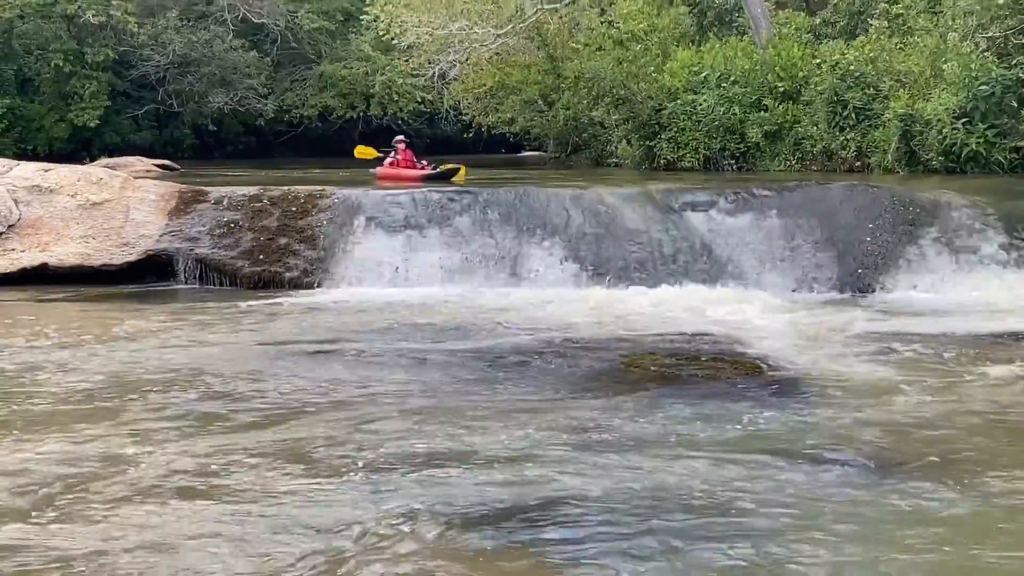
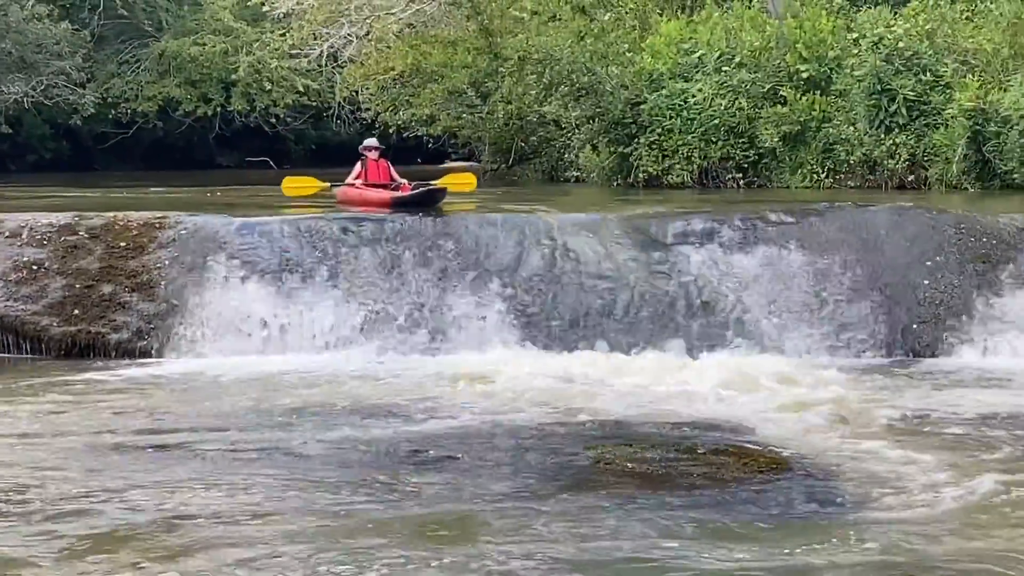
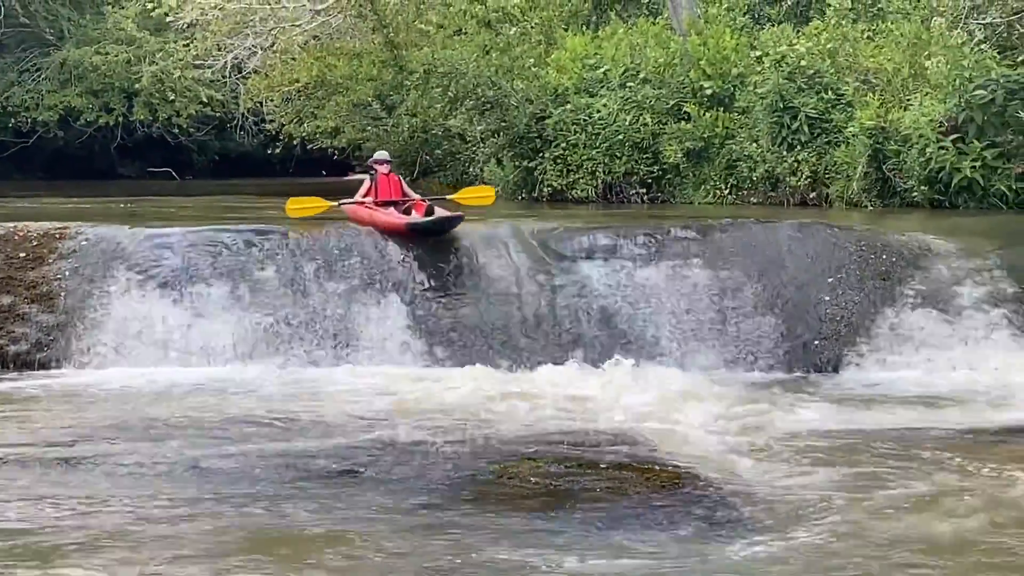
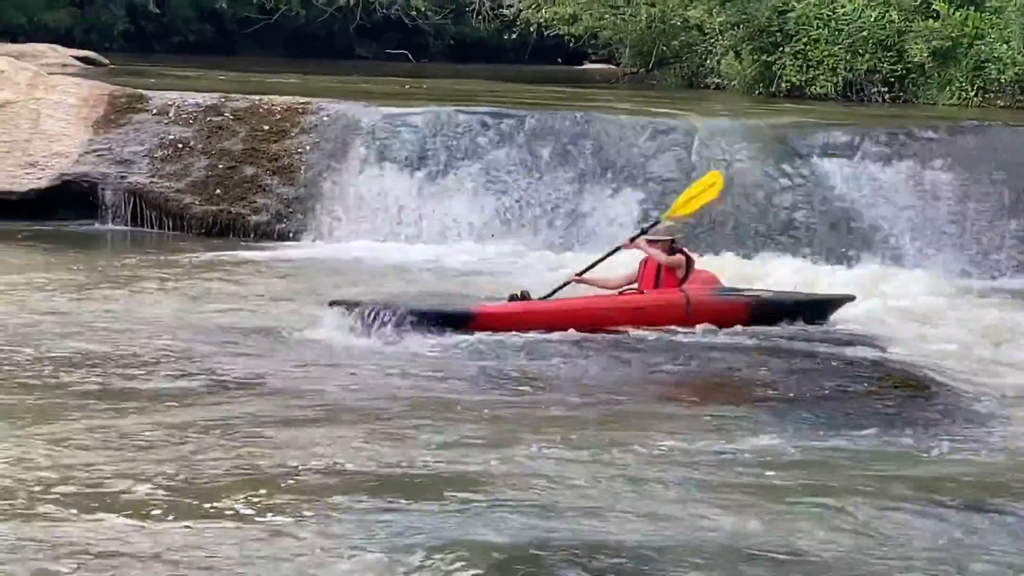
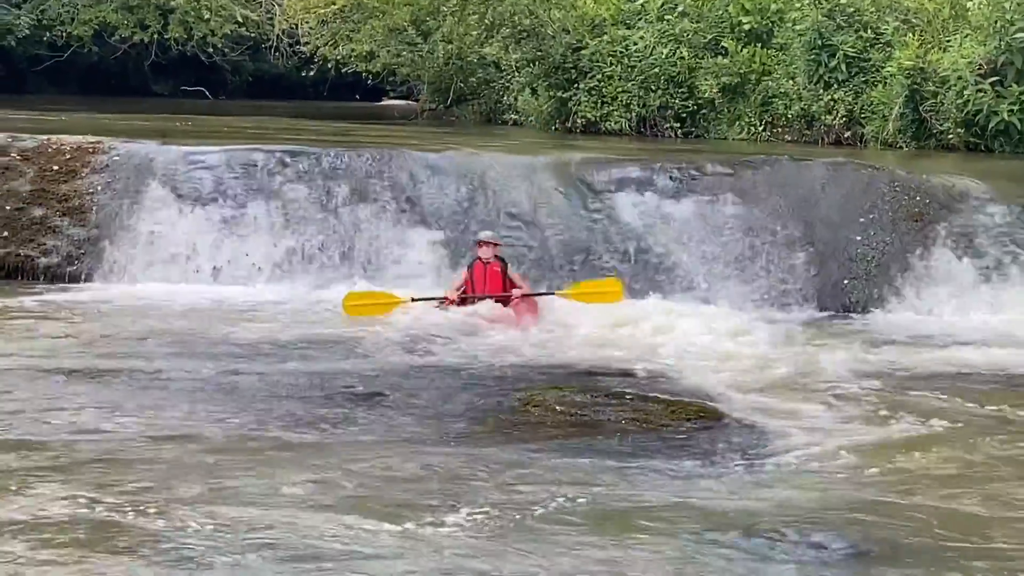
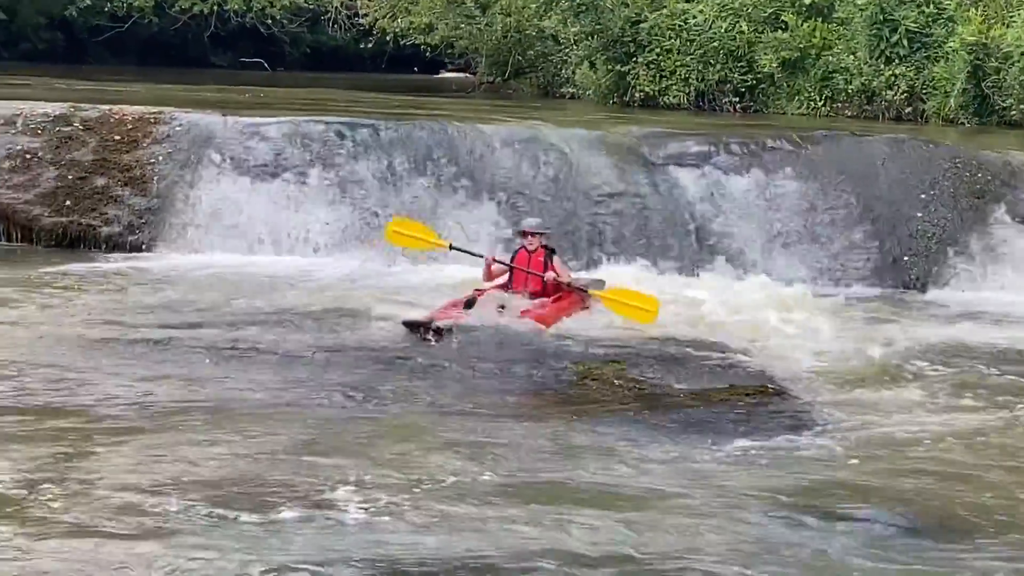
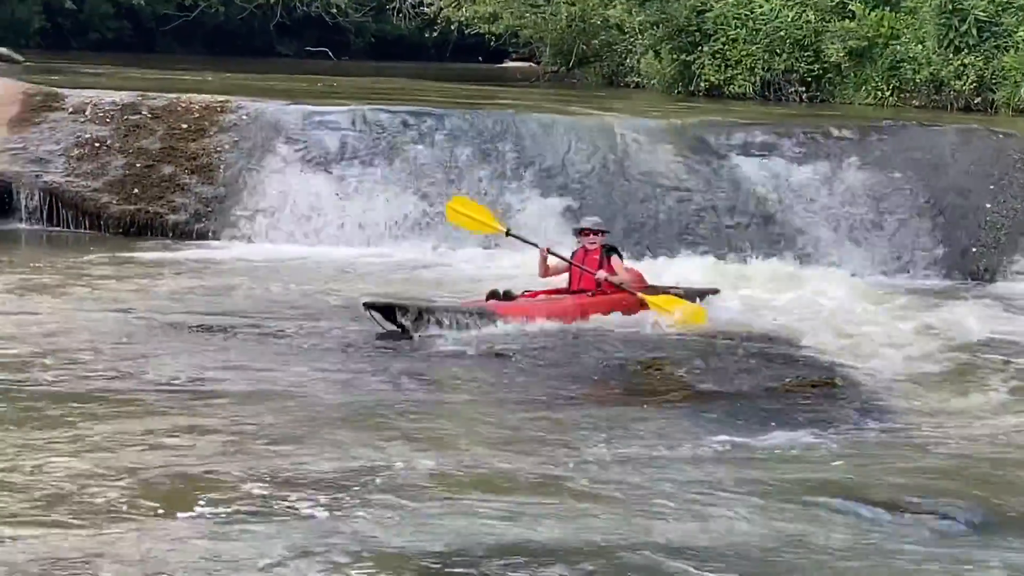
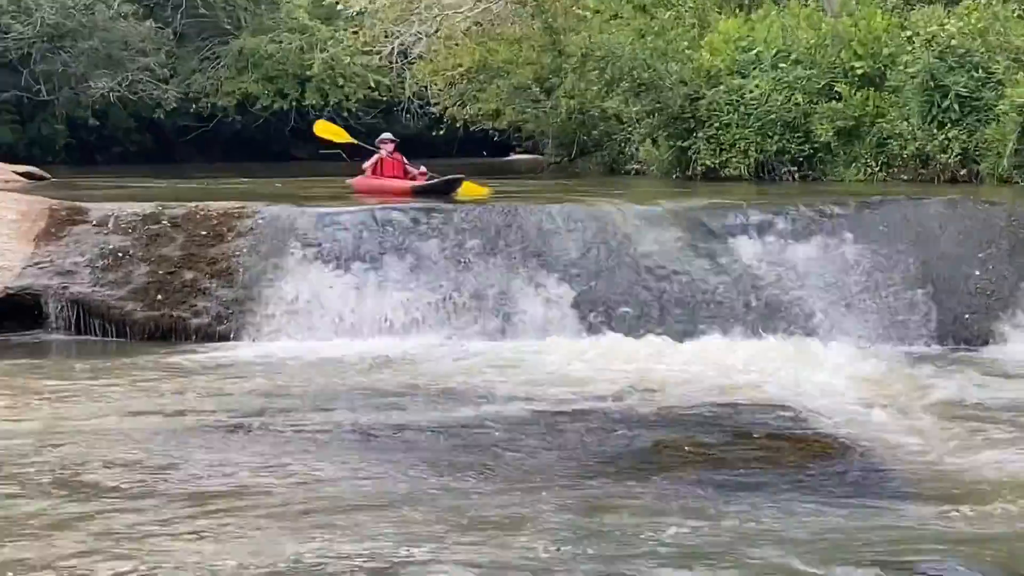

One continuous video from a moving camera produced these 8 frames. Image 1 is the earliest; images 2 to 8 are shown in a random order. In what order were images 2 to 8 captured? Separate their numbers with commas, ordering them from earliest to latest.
8, 2, 3, 5, 6, 7, 4
